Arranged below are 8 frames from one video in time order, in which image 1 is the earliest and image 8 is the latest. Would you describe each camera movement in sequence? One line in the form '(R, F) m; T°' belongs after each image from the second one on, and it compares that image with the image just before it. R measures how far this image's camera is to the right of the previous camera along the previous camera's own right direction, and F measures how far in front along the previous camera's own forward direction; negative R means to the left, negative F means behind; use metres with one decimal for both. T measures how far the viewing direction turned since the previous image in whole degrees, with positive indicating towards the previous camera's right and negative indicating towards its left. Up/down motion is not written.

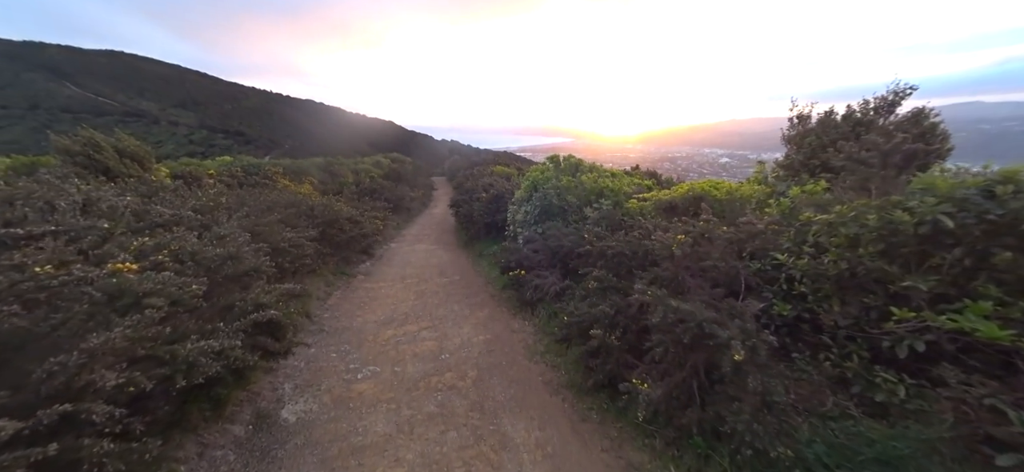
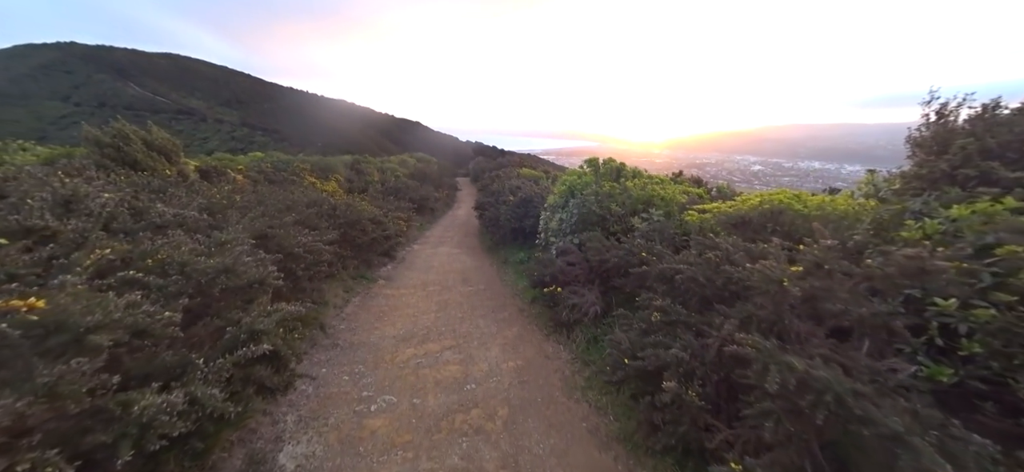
(-0.3, +0.6) m; -4°
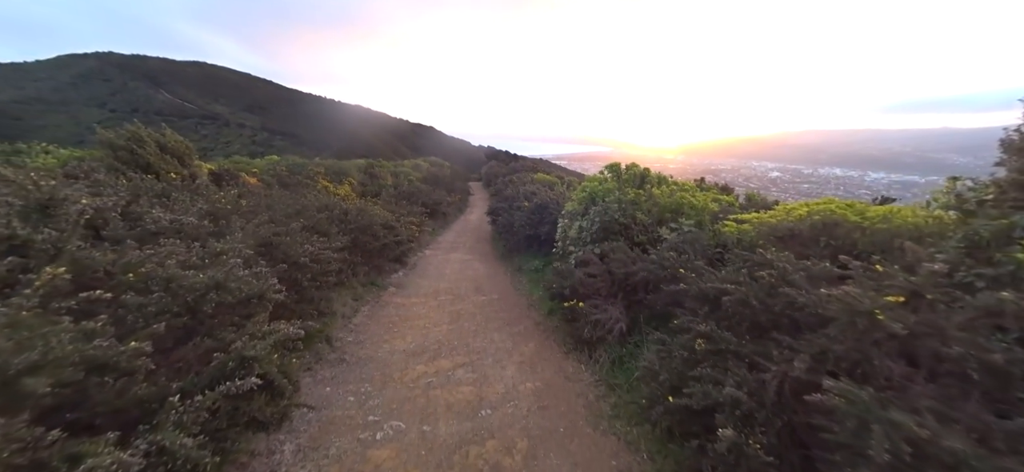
(-0.1, +0.3) m; -2°
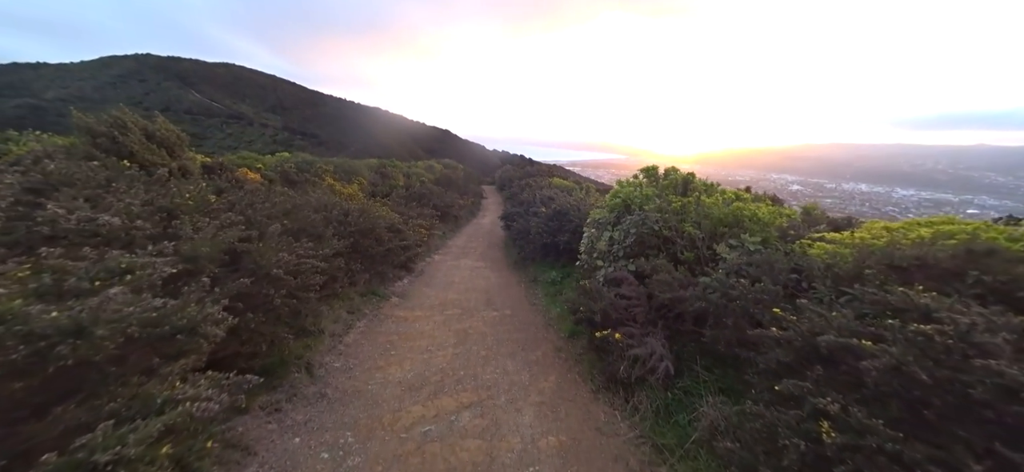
(-0.1, +0.8) m; -2°
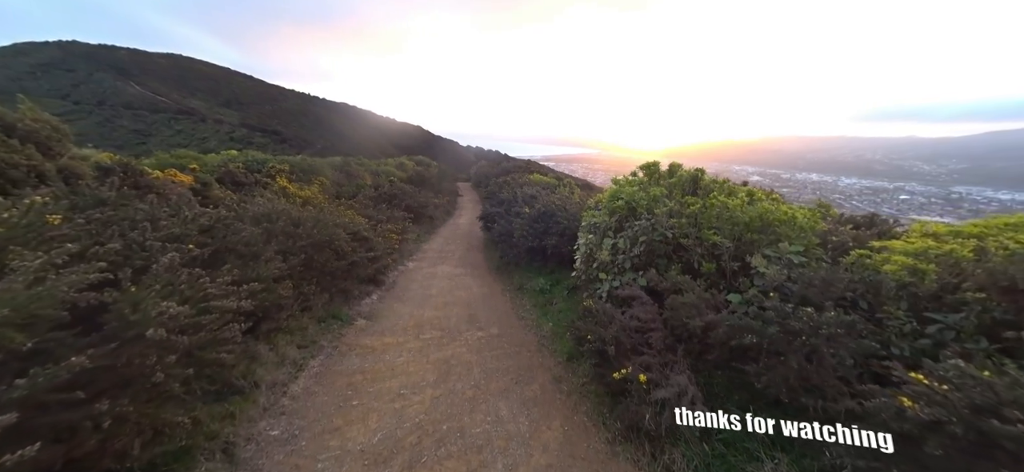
(-0.1, +0.9) m; +4°
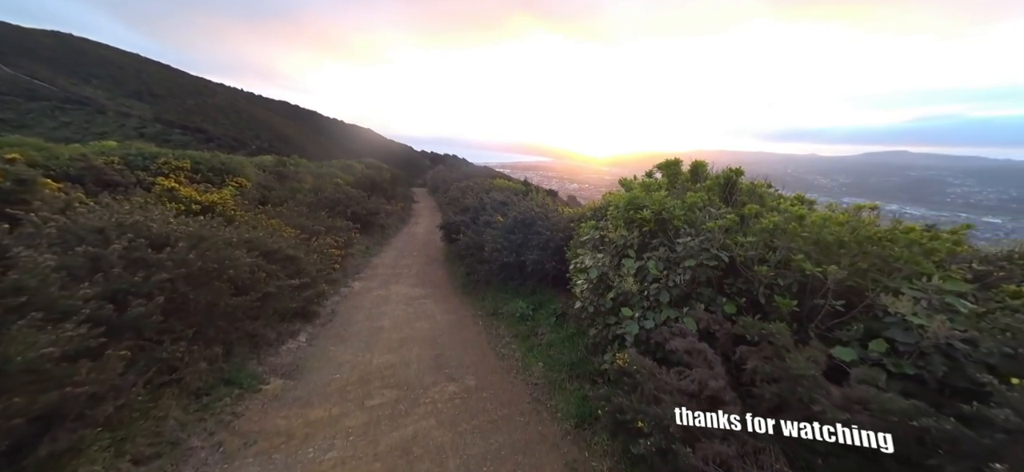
(-0.4, +1.5) m; +8°
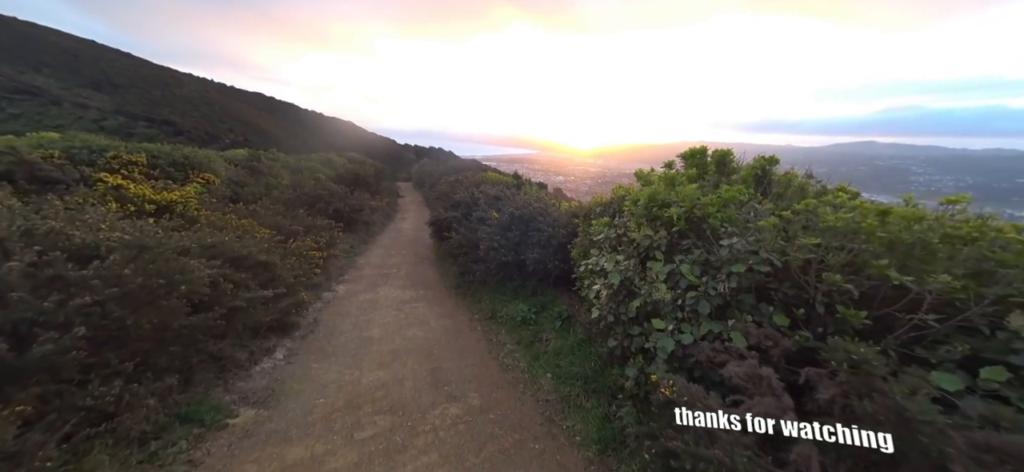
(-0.2, +0.5) m; +2°
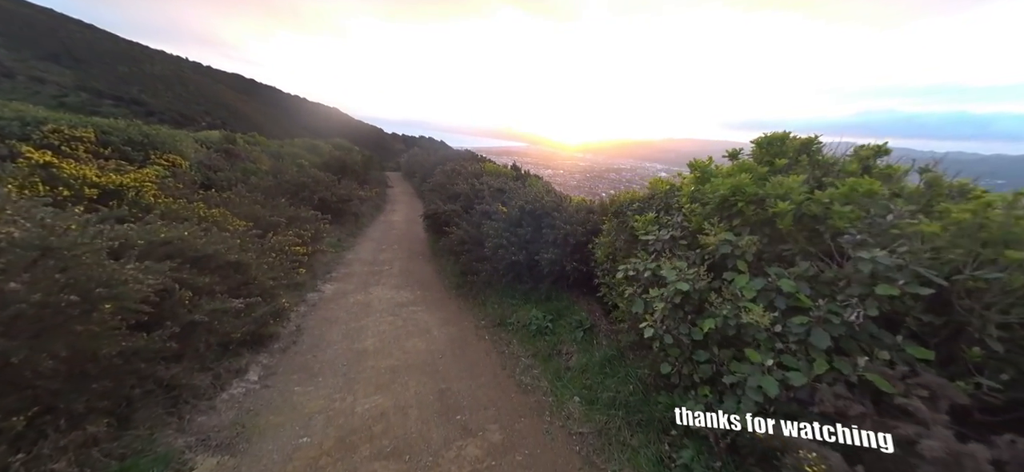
(-0.5, +0.8) m; +2°
